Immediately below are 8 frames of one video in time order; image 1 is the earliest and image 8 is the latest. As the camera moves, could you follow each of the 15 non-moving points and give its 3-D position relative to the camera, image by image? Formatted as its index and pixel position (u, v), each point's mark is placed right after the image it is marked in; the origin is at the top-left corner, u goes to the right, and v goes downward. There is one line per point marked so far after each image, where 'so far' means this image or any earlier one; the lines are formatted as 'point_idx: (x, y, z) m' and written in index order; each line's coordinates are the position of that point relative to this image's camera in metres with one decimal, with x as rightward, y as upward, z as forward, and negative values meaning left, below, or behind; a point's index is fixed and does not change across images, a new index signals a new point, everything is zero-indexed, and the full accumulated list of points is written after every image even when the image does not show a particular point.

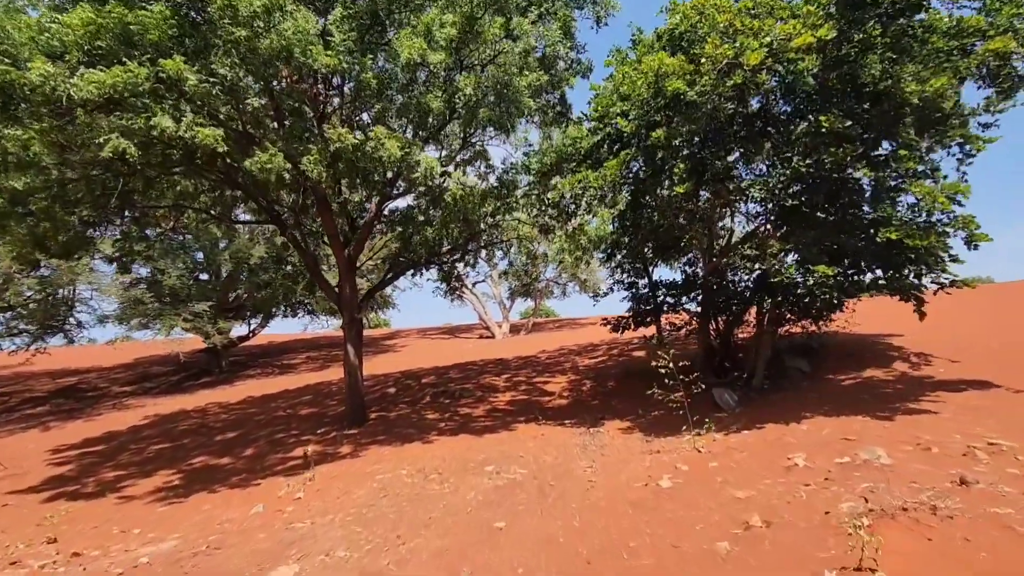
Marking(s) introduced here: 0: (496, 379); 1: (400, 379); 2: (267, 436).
0: (-0.4, -2.4, +13.8) m
1: (-3.3, -2.7, +15.2) m
2: (-5.2, -3.1, +10.9) m
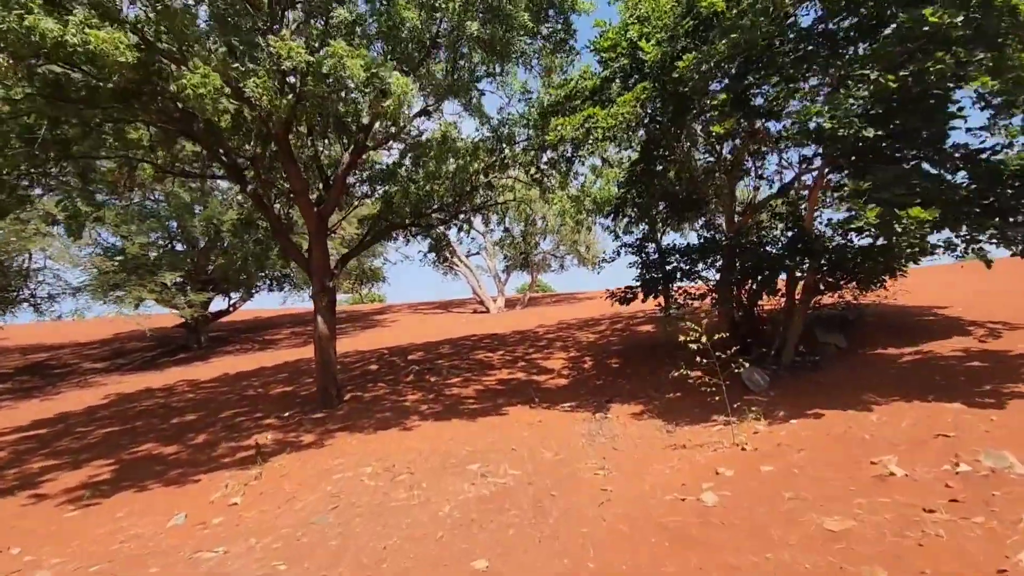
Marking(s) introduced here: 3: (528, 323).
0: (-0.6, -1.6, +12.5) m
1: (-3.4, -1.8, +14.0) m
2: (-5.3, -2.5, +9.7) m
3: (+0.6, -1.2, +18.3) m
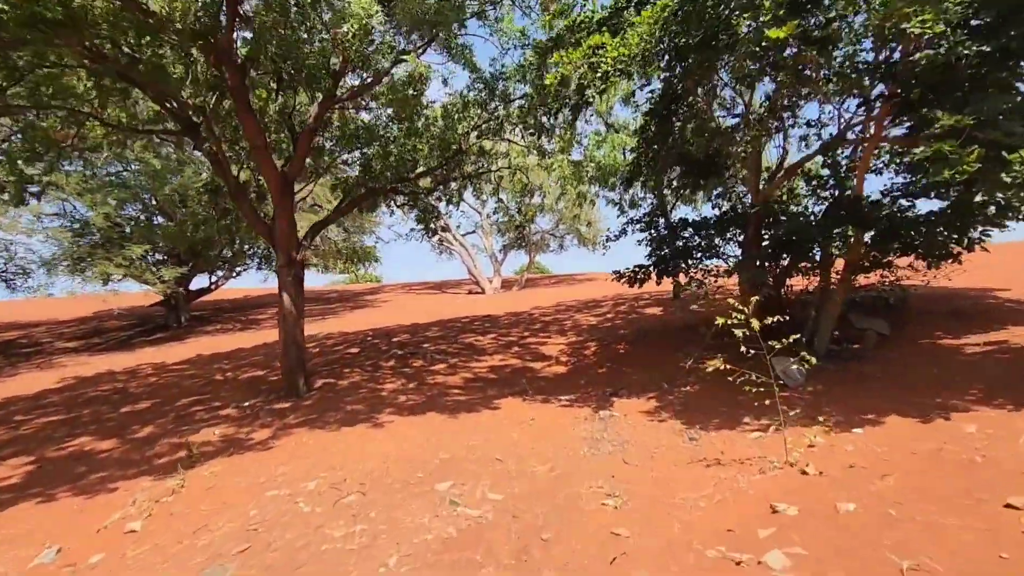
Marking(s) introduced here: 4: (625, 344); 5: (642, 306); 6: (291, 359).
0: (-0.7, -1.1, +11.4) m
1: (-3.6, -1.2, +12.8) m
2: (-5.4, -2.0, +8.6) m
3: (+0.4, -0.5, +17.1) m
4: (+2.0, -1.0, +9.2) m
5: (+3.1, -0.5, +12.2) m
6: (-3.5, -1.2, +8.4) m
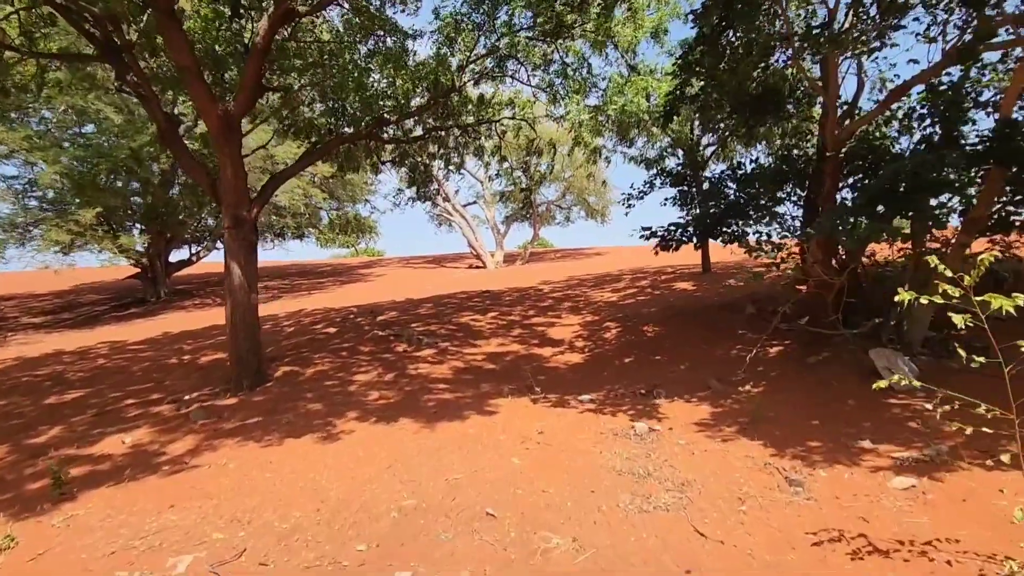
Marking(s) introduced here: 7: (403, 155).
0: (-0.6, -0.6, +9.8) m
1: (-3.5, -0.6, +11.2) m
2: (-5.4, -1.6, +7.0) m
3: (+0.5, +0.3, +15.4) m
4: (+2.0, -0.6, +7.5) m
5: (+3.1, +0.1, +10.5) m
6: (-3.5, -0.8, +6.8) m
7: (-2.2, +2.7, +10.4) m
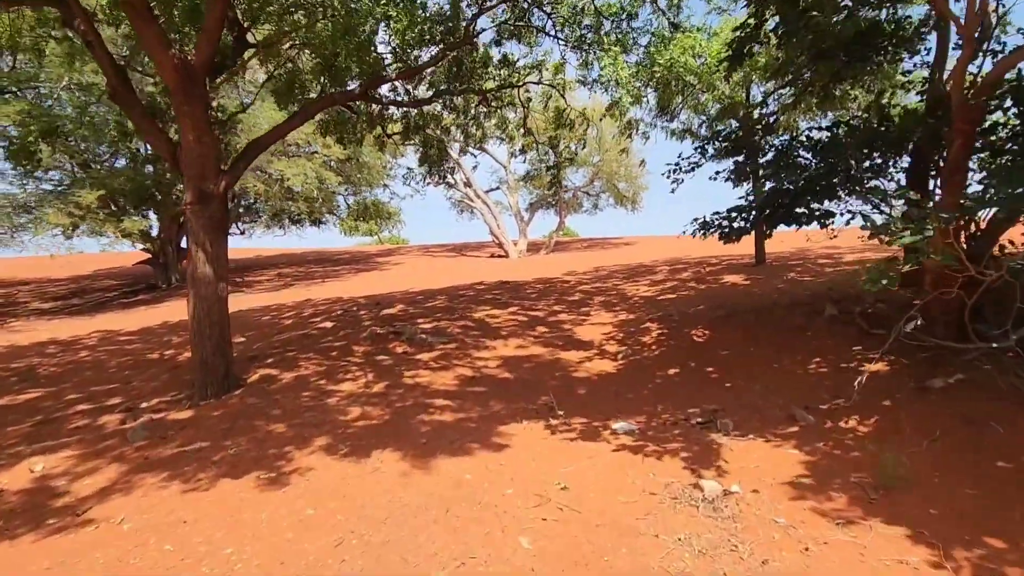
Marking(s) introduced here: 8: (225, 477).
0: (-0.3, -0.4, +8.5) m
1: (-3.1, -0.4, +10.1) m
2: (-5.2, -1.4, +6.0) m
3: (+1.1, +0.5, +14.1) m
4: (+2.3, -0.5, +6.1) m
5: (+3.5, +0.2, +9.0) m
6: (-3.3, -0.6, +5.7) m
7: (-1.8, +2.8, +9.2) m
8: (-1.9, -1.3, +3.5) m
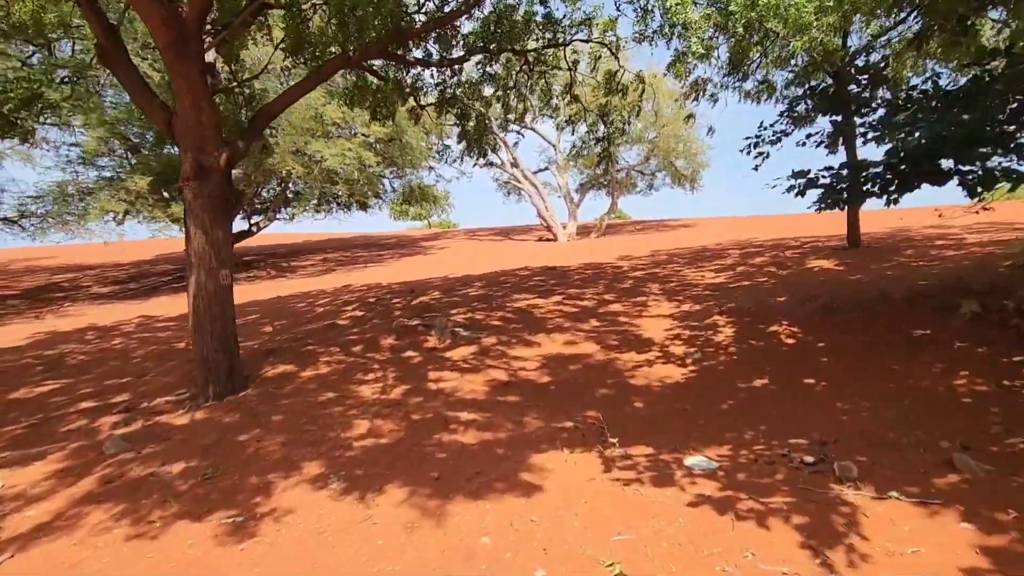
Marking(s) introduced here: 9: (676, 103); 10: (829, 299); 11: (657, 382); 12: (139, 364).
0: (+0.3, -0.2, +7.6) m
1: (-2.3, -0.2, +9.4) m
2: (-4.8, -1.3, +5.6) m
3: (+2.3, +0.9, +12.9) m
4: (+2.7, -0.4, +4.9) m
5: (+4.2, +0.4, +7.7) m
6: (-2.9, -0.5, +5.0) m
7: (-1.0, +3.0, +8.3) m
8: (-1.8, -1.2, +2.8) m
9: (+6.1, +6.9, +19.4) m
10: (+3.4, -0.1, +5.6) m
11: (+1.2, -0.8, +4.5) m
12: (-5.1, -1.0, +7.2) m
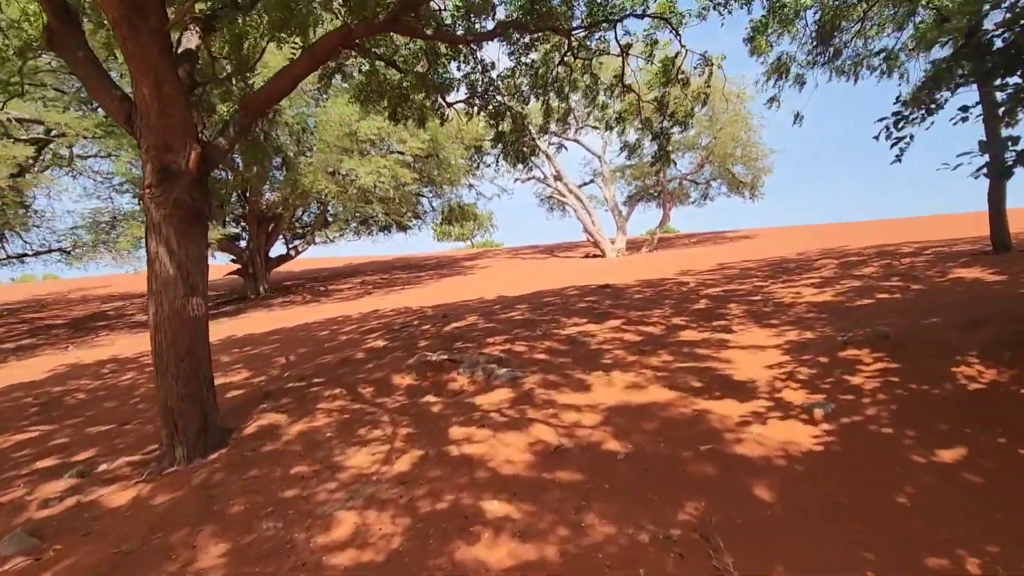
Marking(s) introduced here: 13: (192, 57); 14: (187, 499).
0: (+0.9, -0.5, +6.2) m
1: (-1.6, -0.5, +8.3) m
2: (-4.3, -1.6, +4.6) m
3: (+3.3, +0.4, +11.4) m
4: (+3.0, -0.5, +3.4) m
5: (+4.7, +0.2, +6.0) m
6: (-2.6, -0.8, +3.9) m
7: (-0.5, +2.7, +7.2) m
8: (-1.6, -1.4, +1.6) m
9: (+7.5, +6.3, +17.8) m
10: (+3.7, -0.2, +4.0) m
11: (+1.5, -0.9, +3.0) m
12: (-4.6, -1.4, +6.3) m
13: (-2.9, +2.1, +4.7) m
14: (-1.9, -1.3, +3.1) m
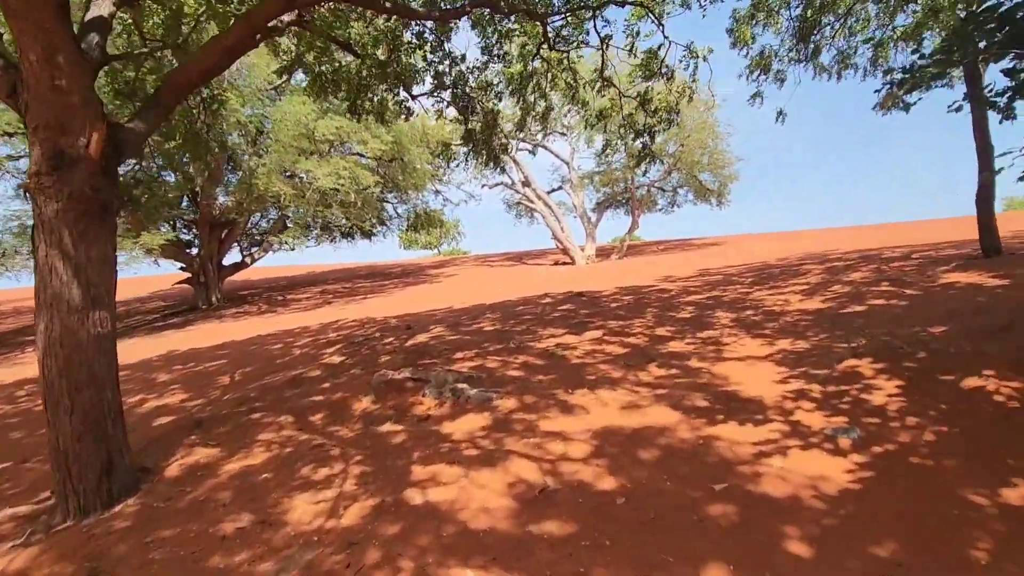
0: (+0.6, -0.6, +5.7) m
1: (-2.0, -0.7, +7.6) m
2: (-4.5, -1.7, +3.8) m
3: (+2.7, +0.3, +11.1) m
4: (+2.9, -0.5, +3.0) m
5: (+4.4, +0.1, +5.8) m
6: (-2.7, -0.8, +3.2) m
7: (-0.8, +2.6, +6.6) m
8: (-1.6, -1.4, +0.9) m
9: (+6.4, +6.0, +17.8) m
10: (+3.6, -0.3, +3.7) m
11: (+1.4, -1.0, +2.5) m
12: (-4.9, -1.5, +5.4) m
13: (-3.1, +2.0, +4.0) m
14: (-2.0, -1.3, +2.4) m
